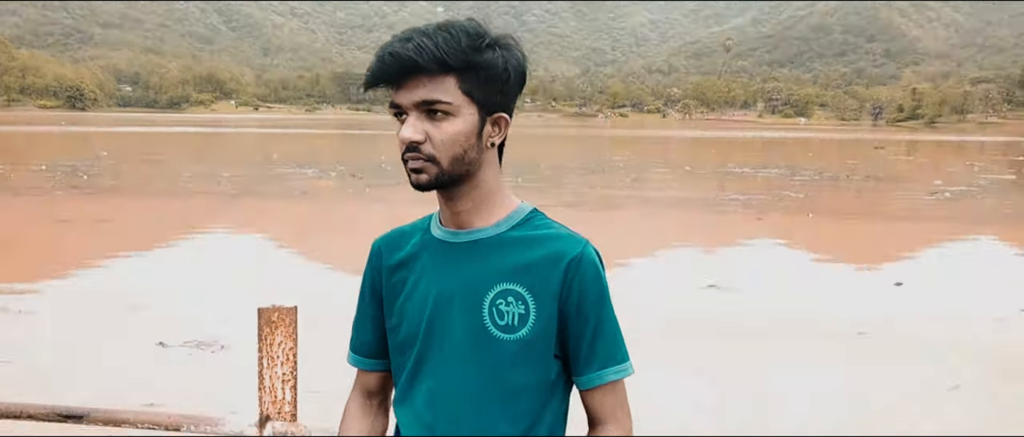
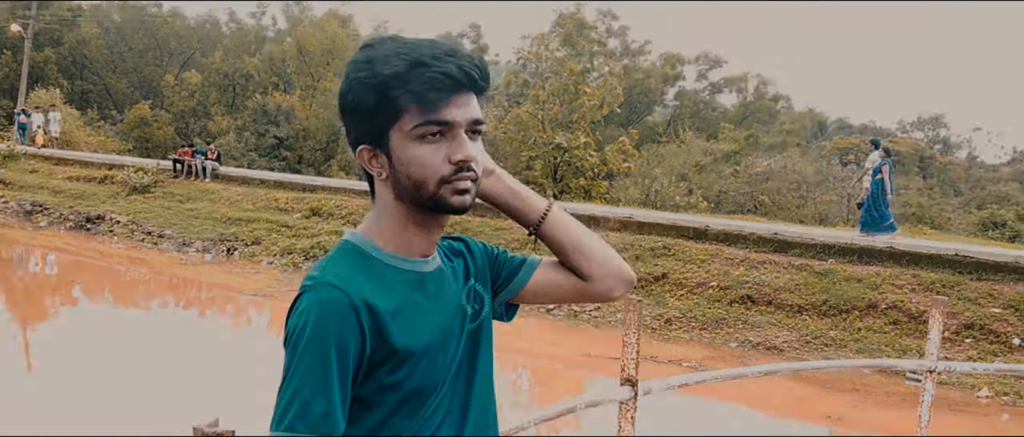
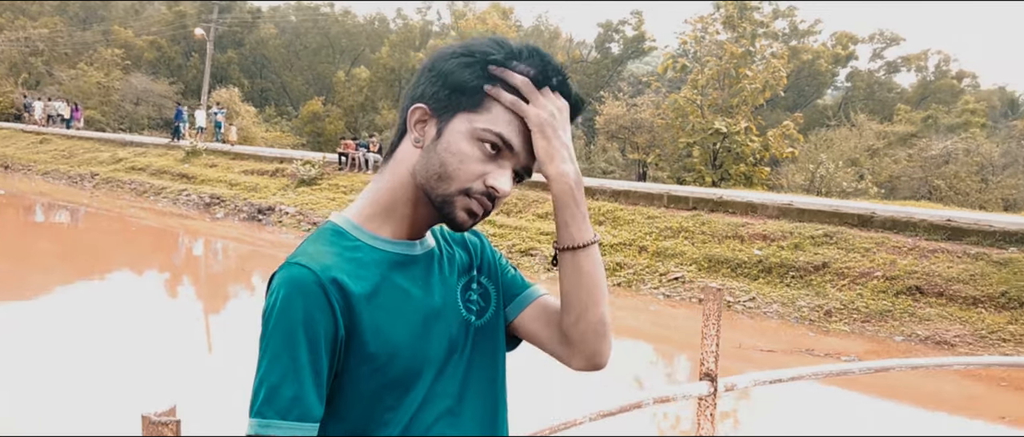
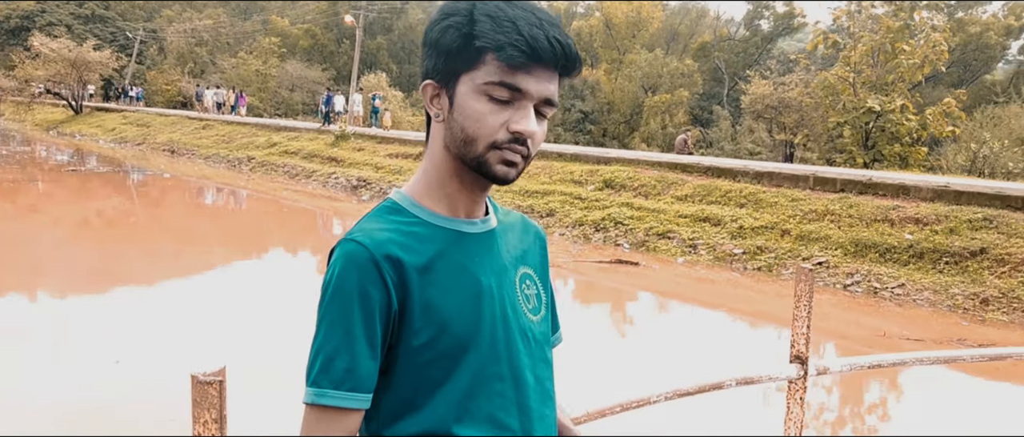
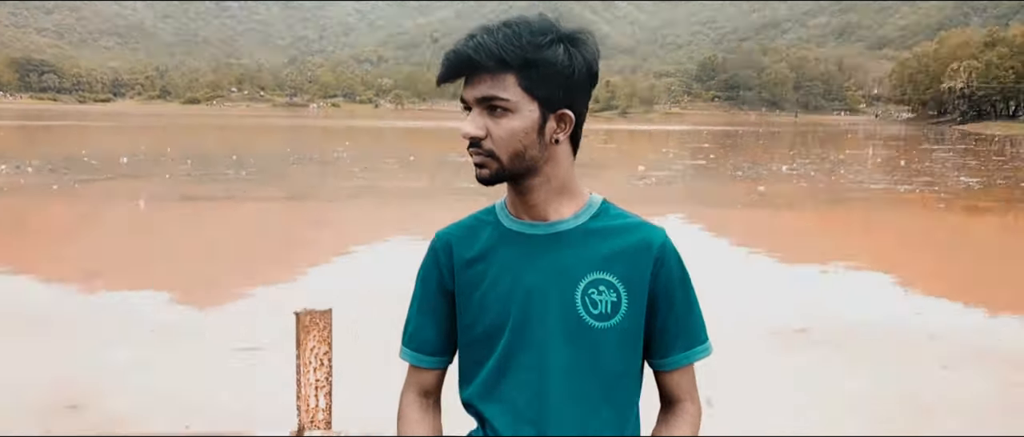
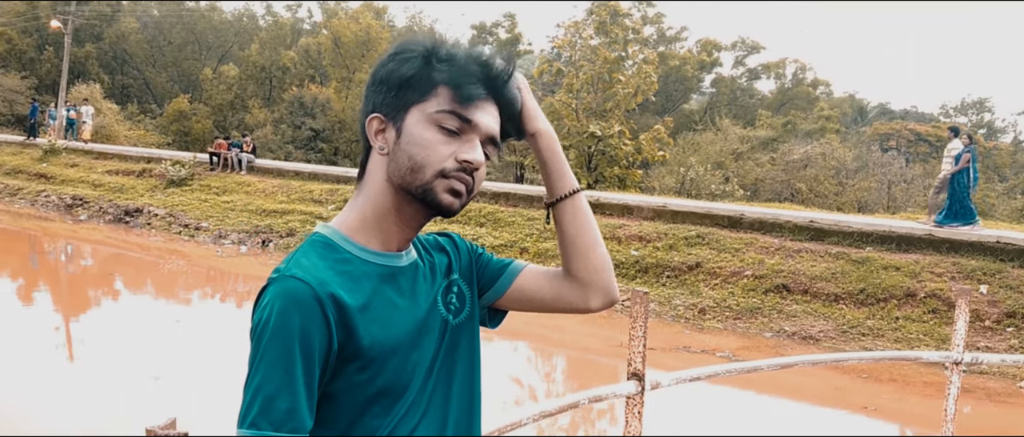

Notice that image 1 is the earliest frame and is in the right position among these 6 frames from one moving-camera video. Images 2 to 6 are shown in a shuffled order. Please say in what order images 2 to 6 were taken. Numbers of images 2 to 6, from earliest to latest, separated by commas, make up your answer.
5, 4, 3, 6, 2
